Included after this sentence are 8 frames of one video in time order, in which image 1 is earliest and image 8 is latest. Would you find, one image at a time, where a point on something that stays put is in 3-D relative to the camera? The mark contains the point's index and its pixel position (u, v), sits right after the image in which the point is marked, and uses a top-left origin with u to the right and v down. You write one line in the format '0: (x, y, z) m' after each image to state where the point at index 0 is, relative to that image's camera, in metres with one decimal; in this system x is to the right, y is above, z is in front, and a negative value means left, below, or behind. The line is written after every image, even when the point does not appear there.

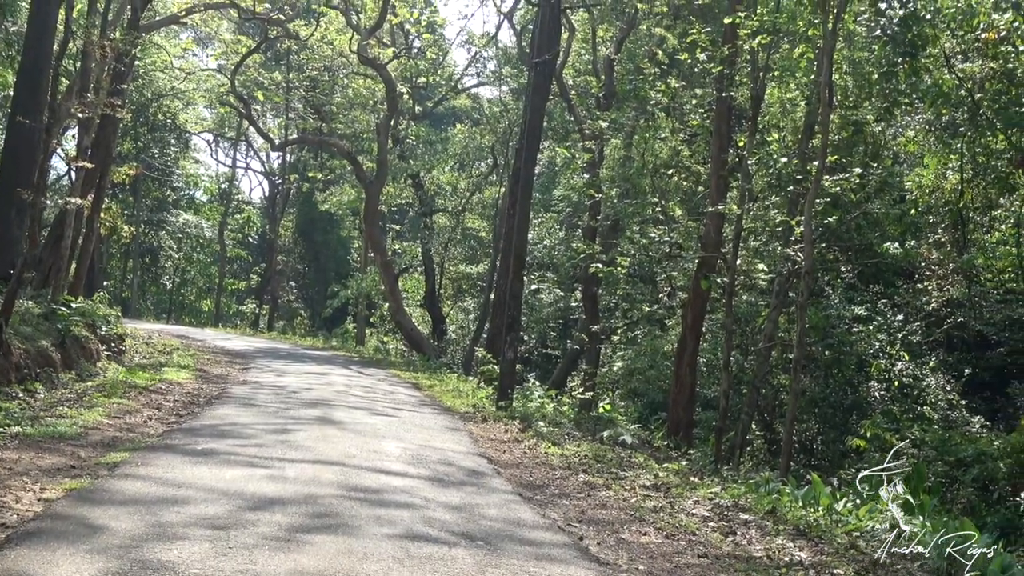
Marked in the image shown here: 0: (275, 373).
0: (-3.8, -1.4, +19.6) m
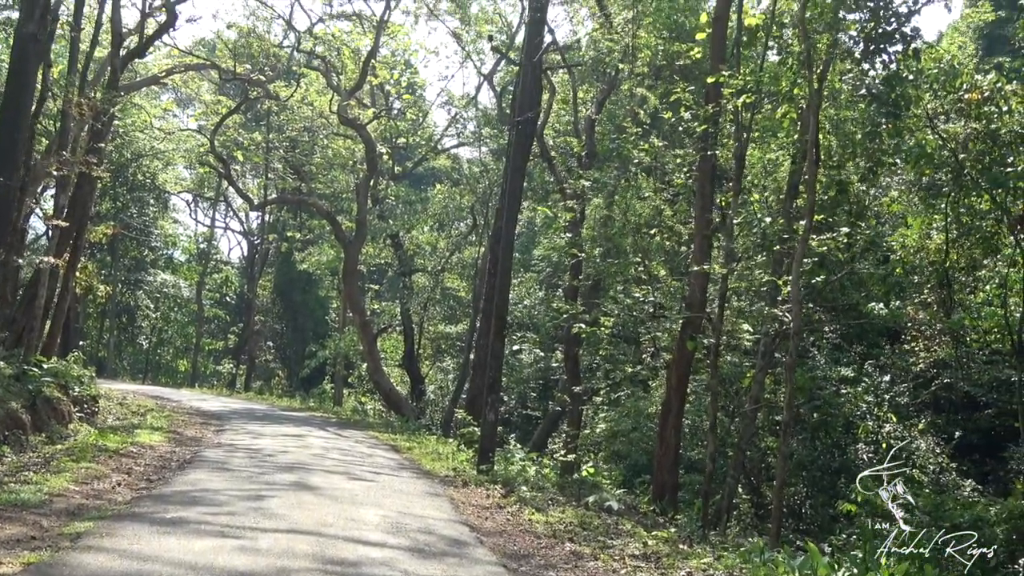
0: (-4.1, -2.3, +19.2) m
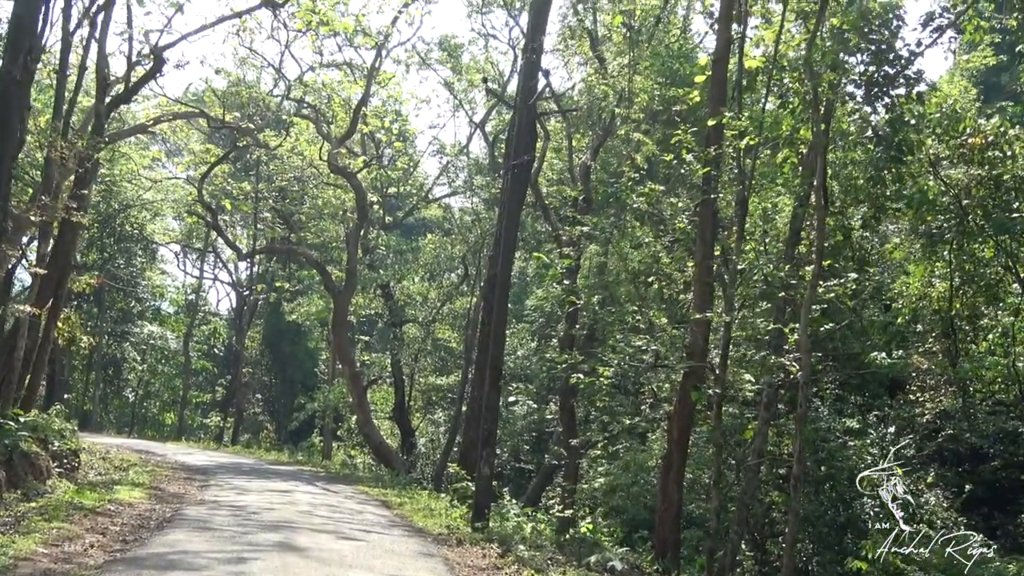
0: (-4.2, -3.1, +18.5) m
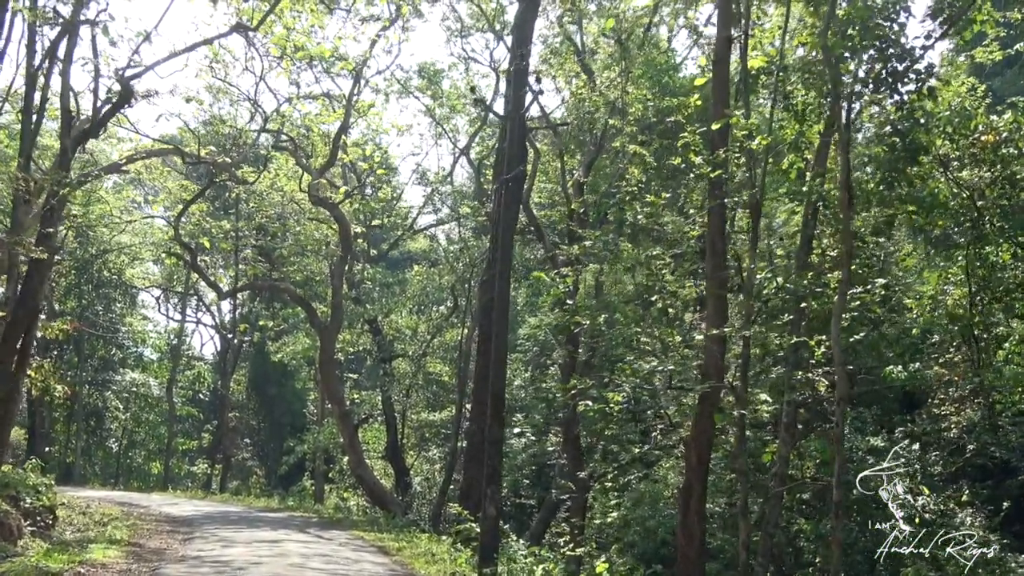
0: (-4.1, -3.6, +17.2) m
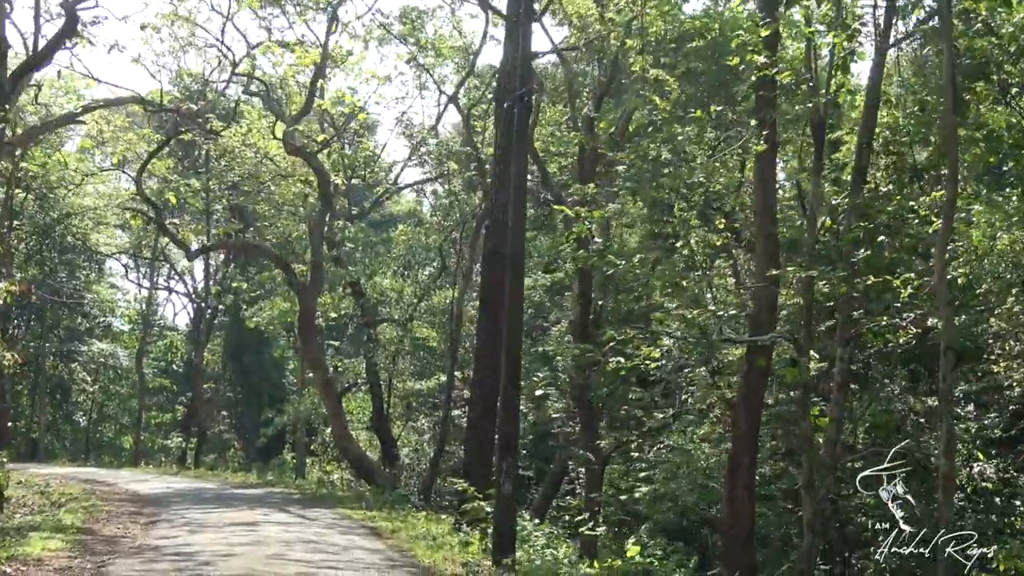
0: (-3.9, -2.9, +14.9) m
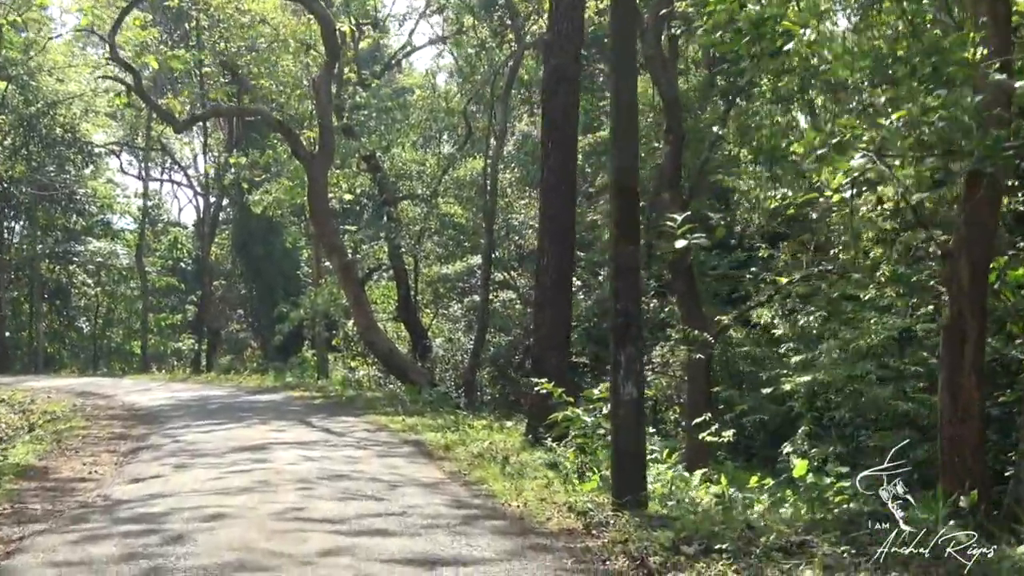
0: (-3.0, -1.6, +11.0) m
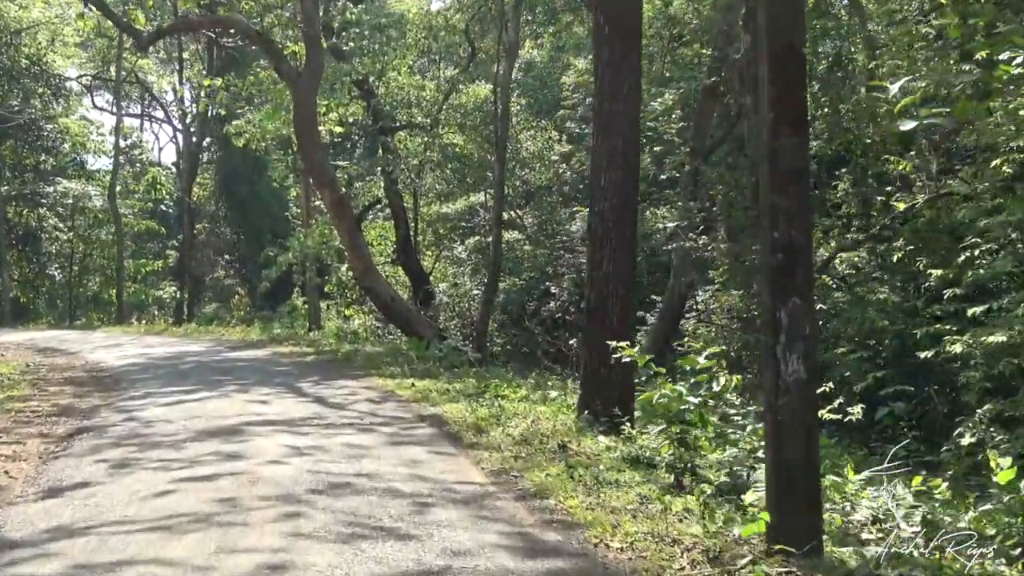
0: (-2.6, -1.1, +8.1) m
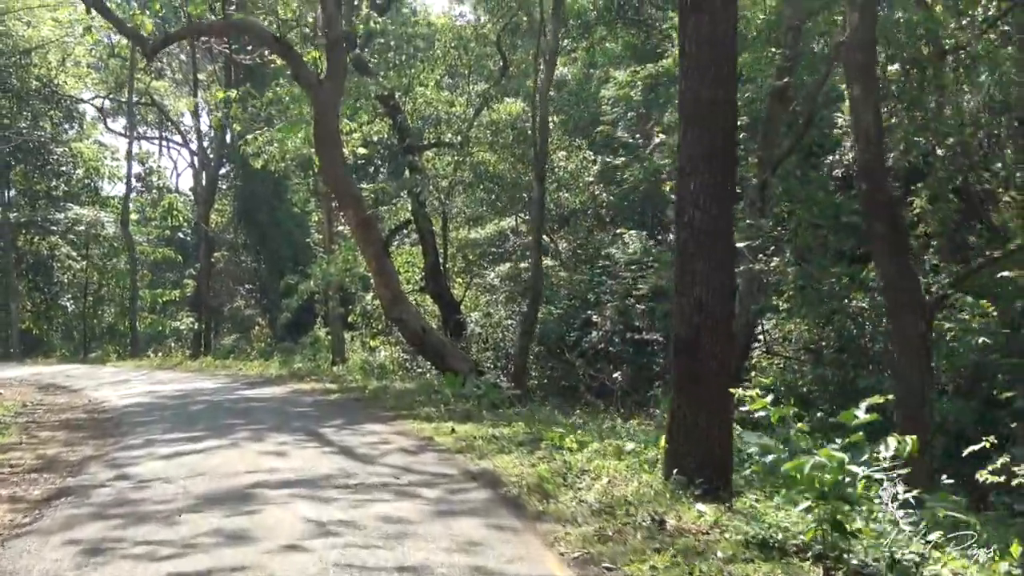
0: (-2.2, -1.3, +6.3) m
